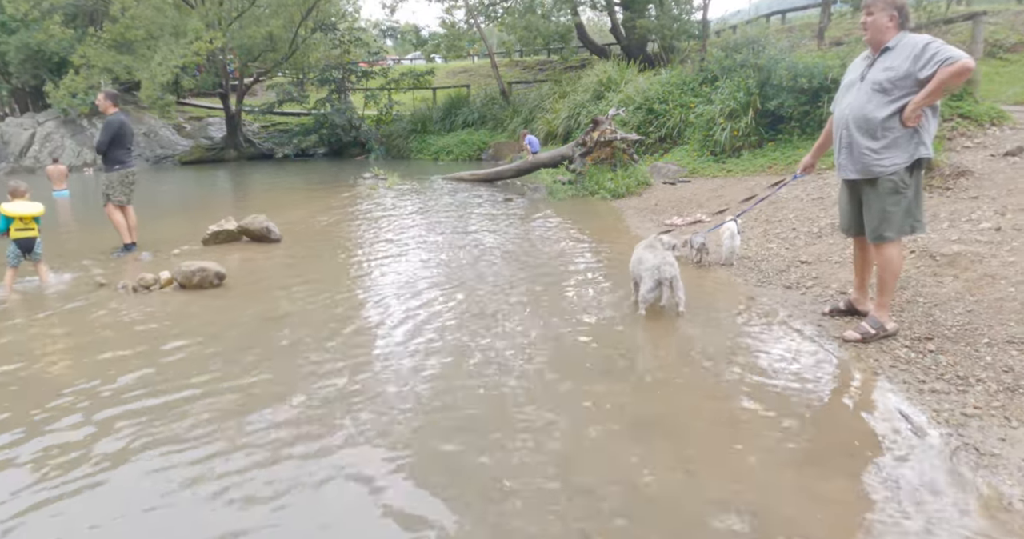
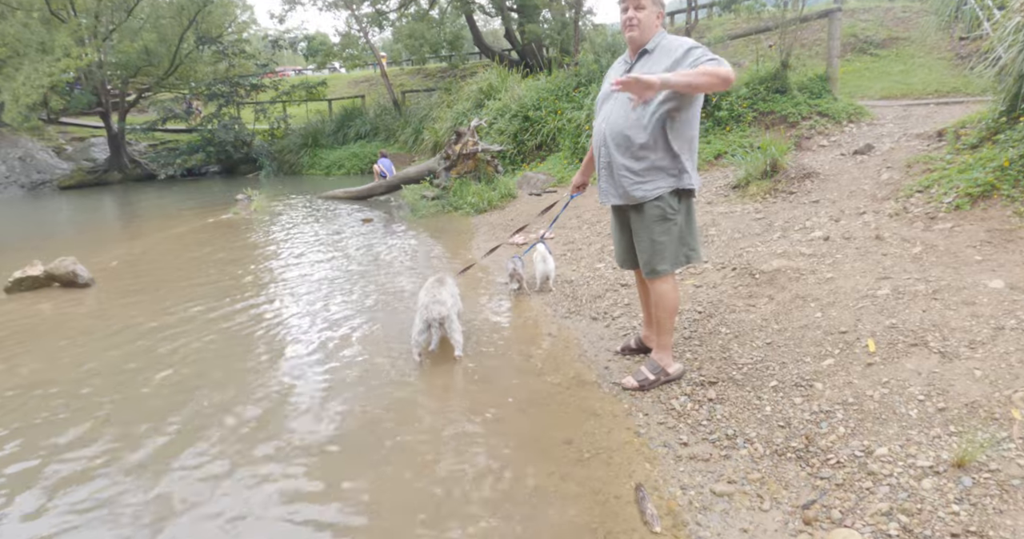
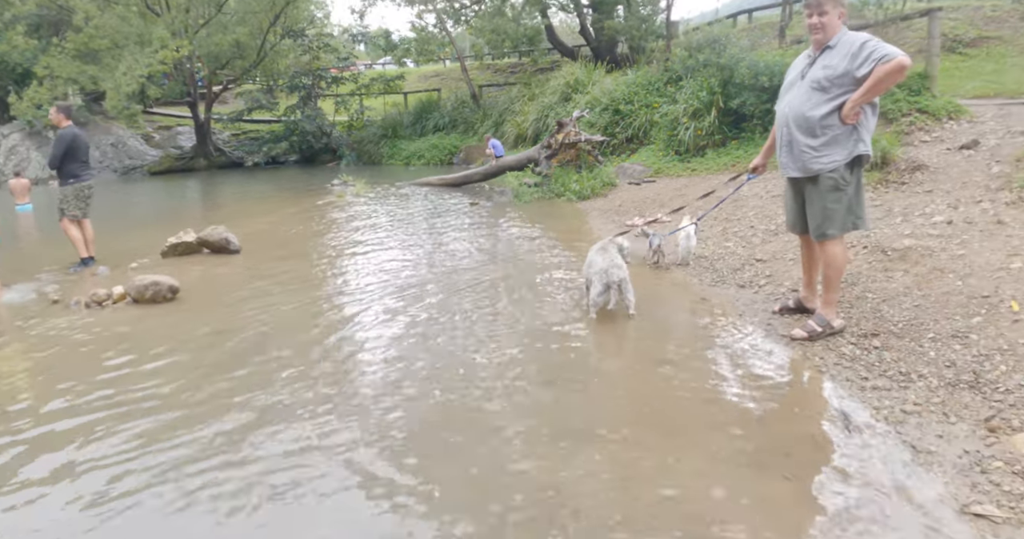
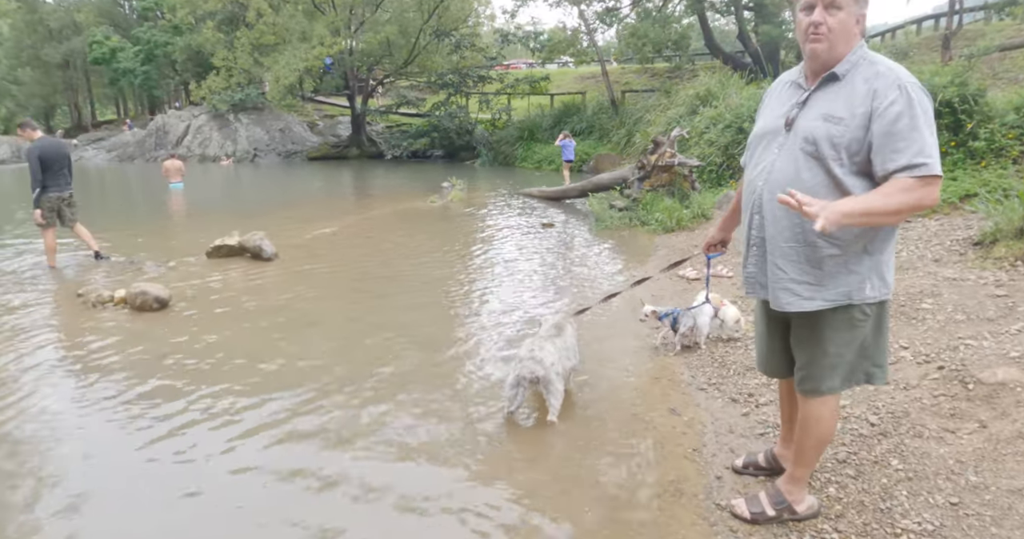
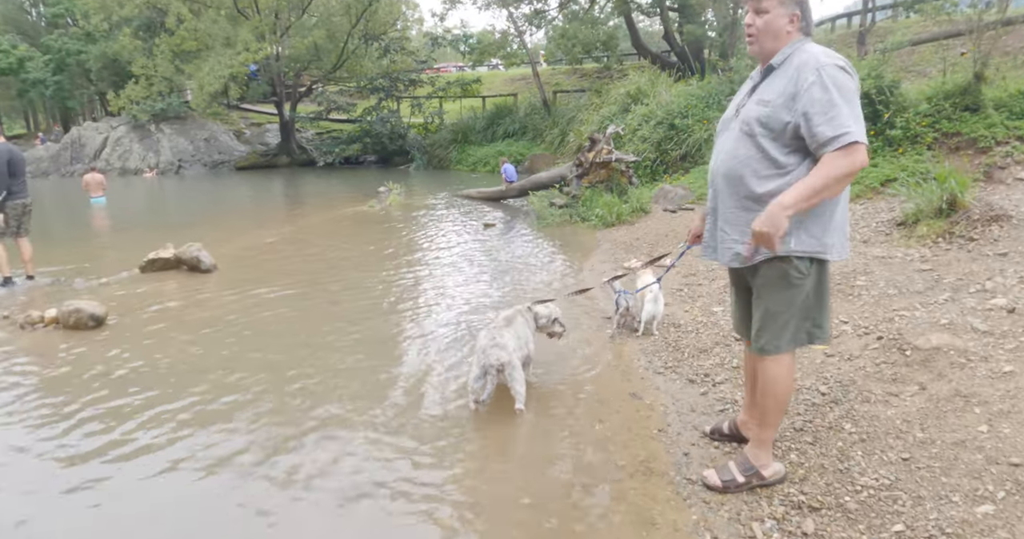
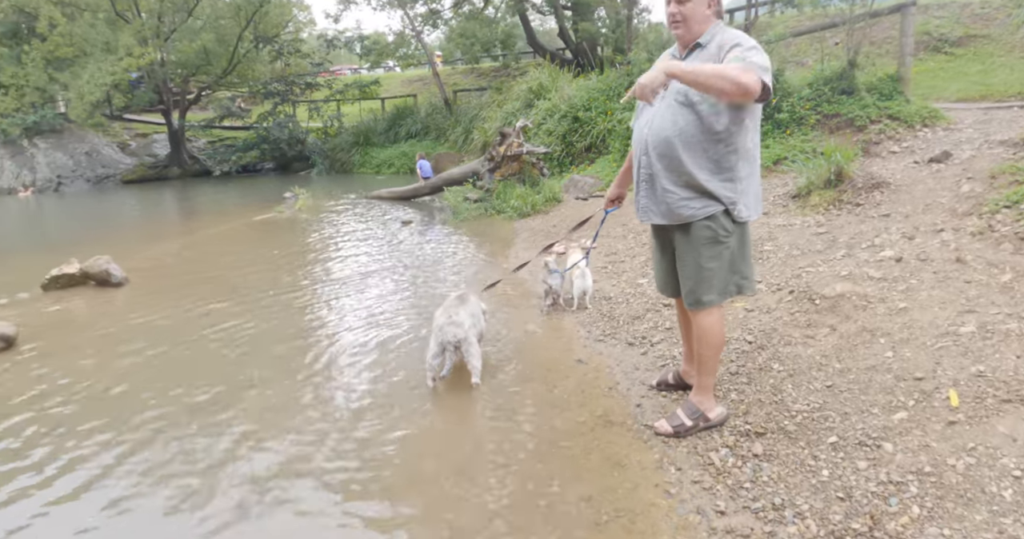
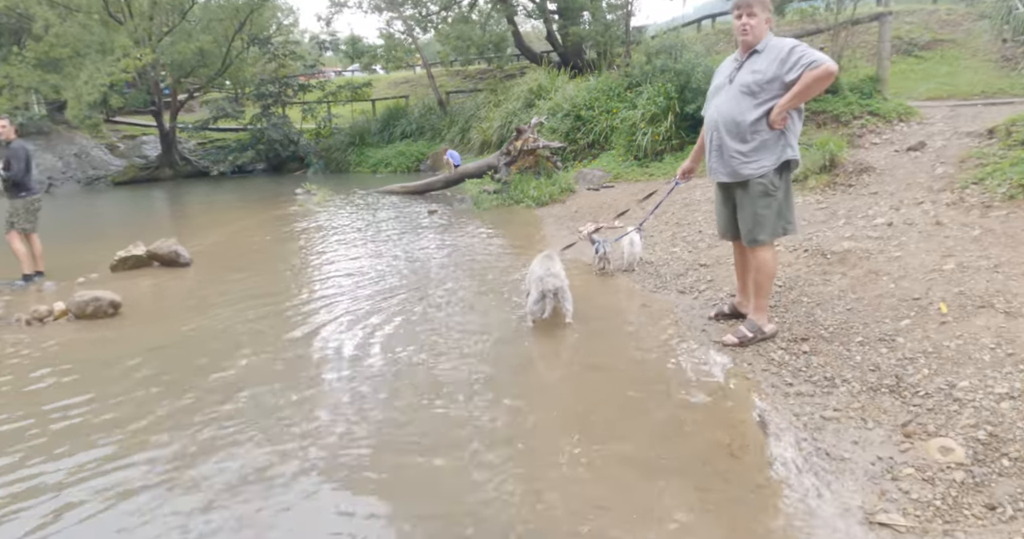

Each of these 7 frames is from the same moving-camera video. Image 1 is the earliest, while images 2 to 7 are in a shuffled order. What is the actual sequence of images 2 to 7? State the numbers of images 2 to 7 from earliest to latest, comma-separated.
3, 7, 2, 6, 5, 4
